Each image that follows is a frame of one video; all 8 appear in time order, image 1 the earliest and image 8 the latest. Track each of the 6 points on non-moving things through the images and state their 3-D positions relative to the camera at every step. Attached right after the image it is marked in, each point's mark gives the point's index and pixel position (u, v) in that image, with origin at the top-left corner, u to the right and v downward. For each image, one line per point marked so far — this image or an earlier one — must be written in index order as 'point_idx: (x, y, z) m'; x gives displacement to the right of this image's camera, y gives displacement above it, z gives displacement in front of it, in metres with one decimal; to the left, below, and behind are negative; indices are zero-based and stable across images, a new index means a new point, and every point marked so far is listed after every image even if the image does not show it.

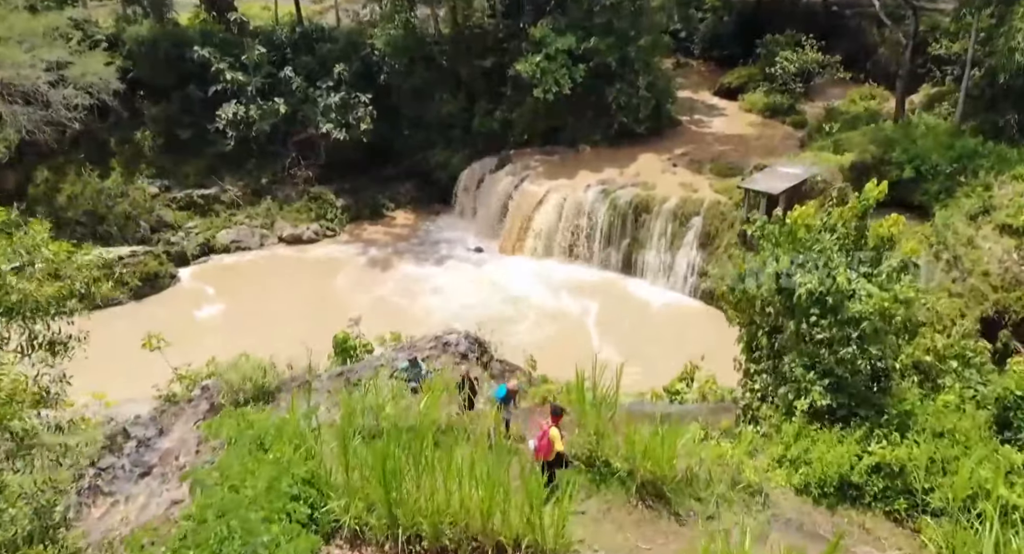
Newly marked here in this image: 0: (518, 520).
0: (0.0, -1.6, +4.9) m
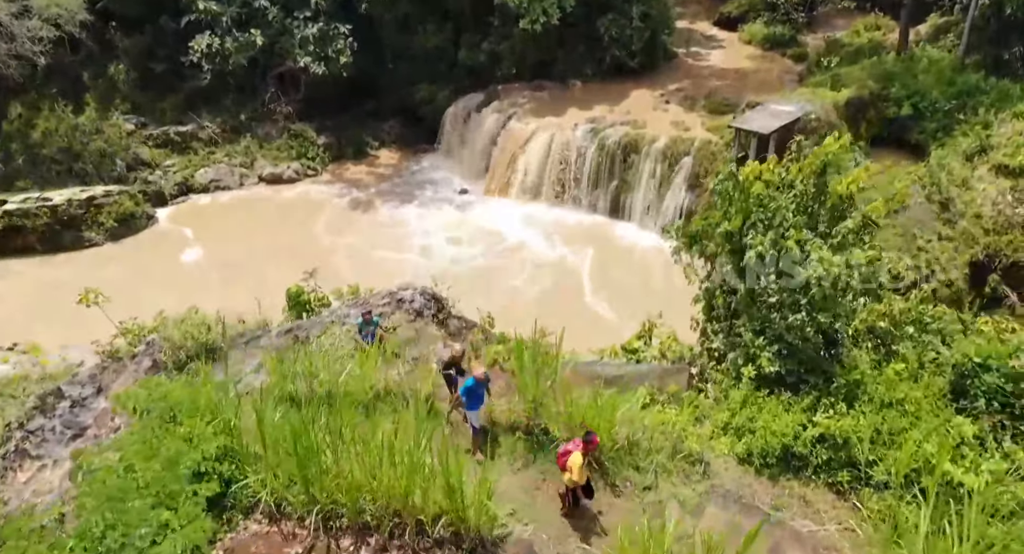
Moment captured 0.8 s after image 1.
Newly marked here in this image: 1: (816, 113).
0: (-0.5, -1.4, +4.7) m
1: (+6.5, +3.5, +16.3) m
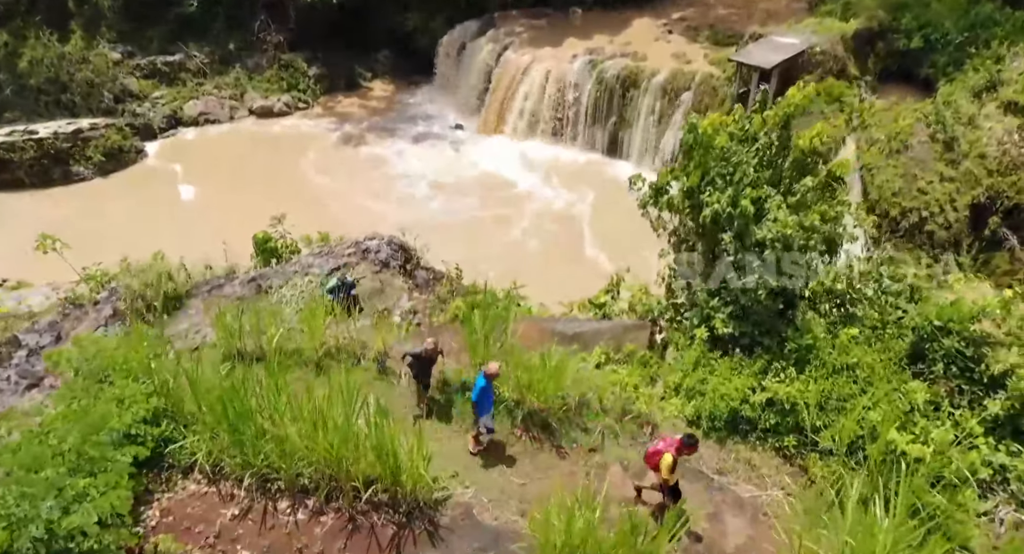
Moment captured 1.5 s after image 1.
0: (-0.9, -1.1, +4.6) m
1: (+6.3, +4.7, +15.7) m
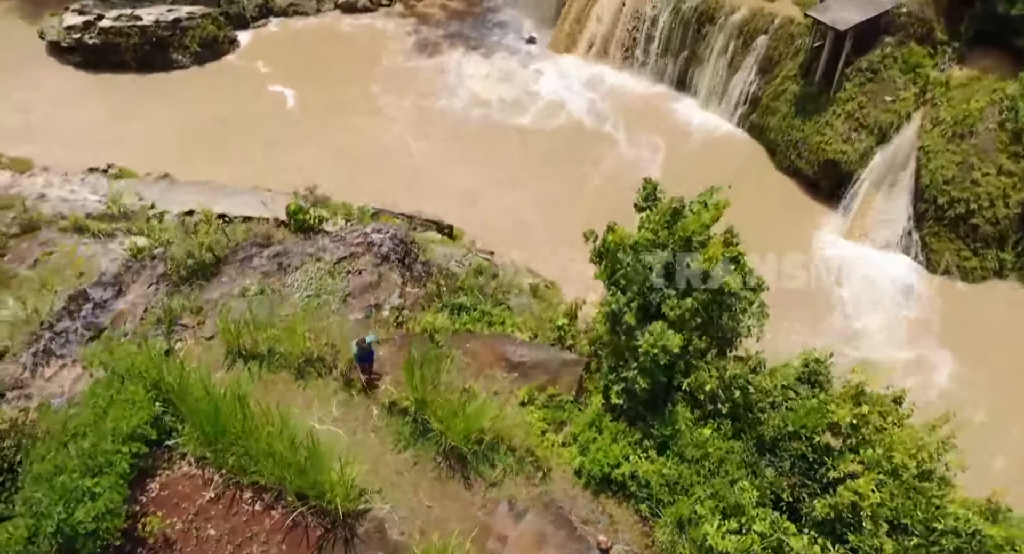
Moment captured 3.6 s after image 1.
0: (-1.6, -1.6, +6.1) m
1: (+7.7, +5.2, +14.8) m
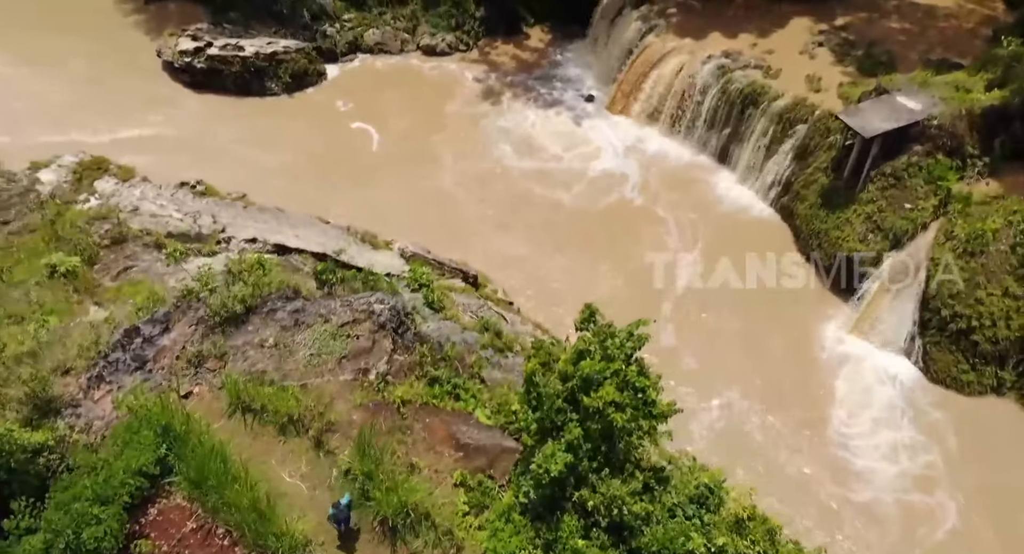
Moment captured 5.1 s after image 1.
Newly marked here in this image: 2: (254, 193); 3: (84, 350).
0: (-2.5, -2.5, +7.7) m
1: (+8.5, +3.1, +15.1) m
2: (-6.4, +2.1, +18.9) m
3: (-6.1, -1.1, +10.7) m
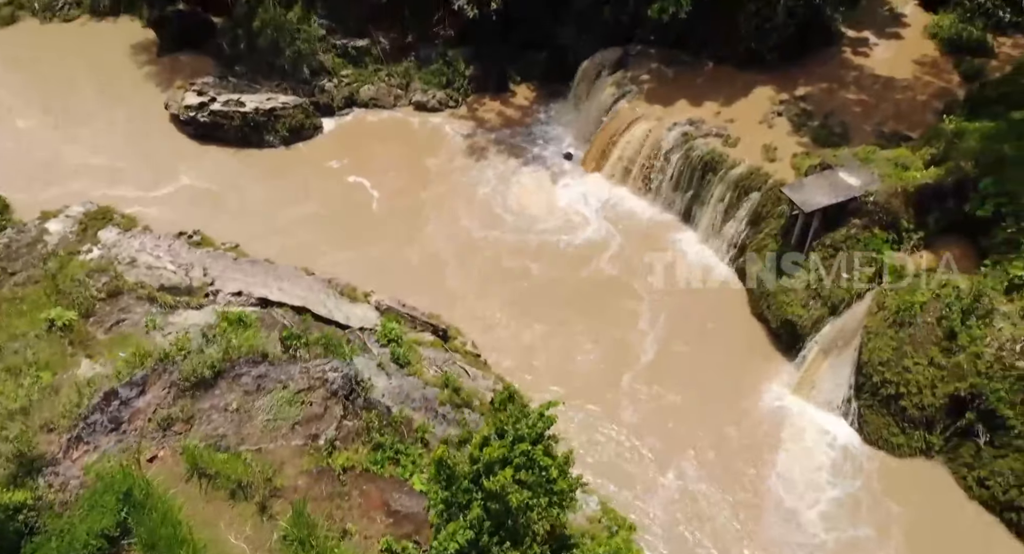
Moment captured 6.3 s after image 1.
0: (-3.6, -3.6, +8.8) m
1: (+7.7, +1.7, +16.1) m
2: (-7.1, +0.9, +20.2) m
3: (-7.0, -2.1, +11.9) m
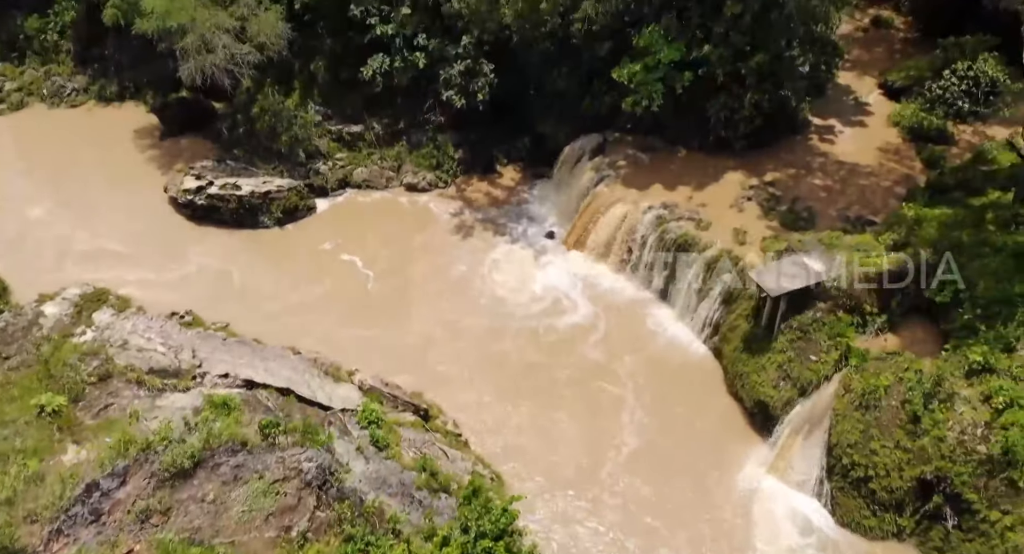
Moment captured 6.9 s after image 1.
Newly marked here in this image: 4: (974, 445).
0: (-4.1, -4.8, +9.0) m
1: (+7.2, -0.1, +16.7) m
2: (-7.6, -1.3, +20.8) m
3: (-7.5, -3.7, +12.3) m
4: (+8.6, -3.1, +14.1) m
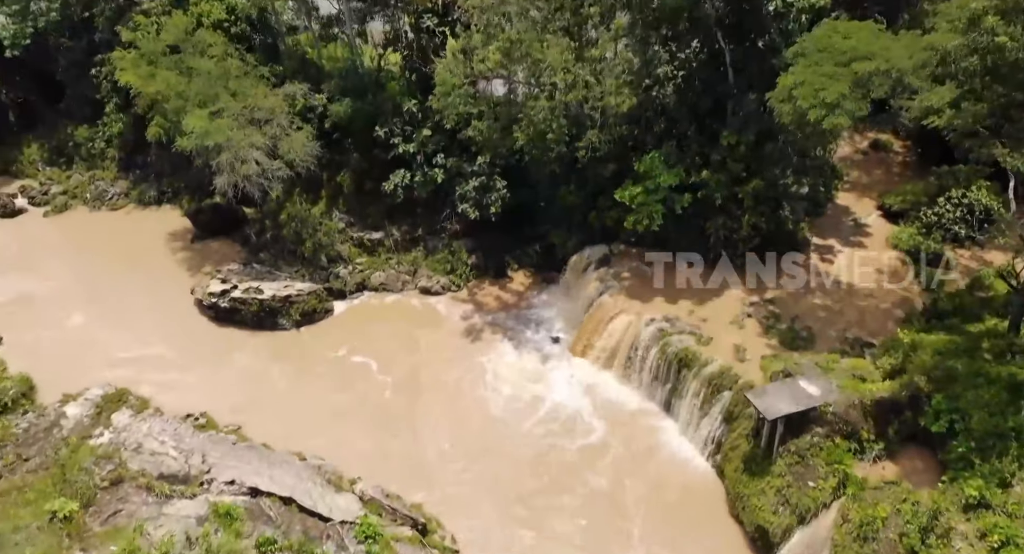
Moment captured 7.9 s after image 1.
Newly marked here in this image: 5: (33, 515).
0: (-4.4, -6.6, +9.2) m
1: (+7.2, -2.9, +16.9) m
2: (-7.5, -4.2, +21.3) m
3: (-7.8, -5.7, +12.7) m
4: (+8.4, -5.6, +13.9) m
5: (-10.6, -5.3, +16.8) m
